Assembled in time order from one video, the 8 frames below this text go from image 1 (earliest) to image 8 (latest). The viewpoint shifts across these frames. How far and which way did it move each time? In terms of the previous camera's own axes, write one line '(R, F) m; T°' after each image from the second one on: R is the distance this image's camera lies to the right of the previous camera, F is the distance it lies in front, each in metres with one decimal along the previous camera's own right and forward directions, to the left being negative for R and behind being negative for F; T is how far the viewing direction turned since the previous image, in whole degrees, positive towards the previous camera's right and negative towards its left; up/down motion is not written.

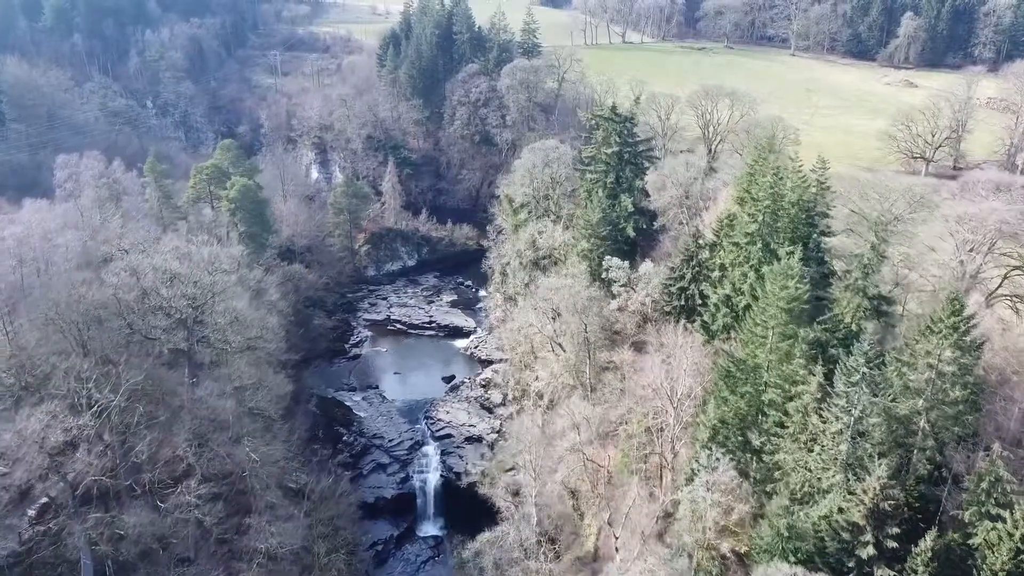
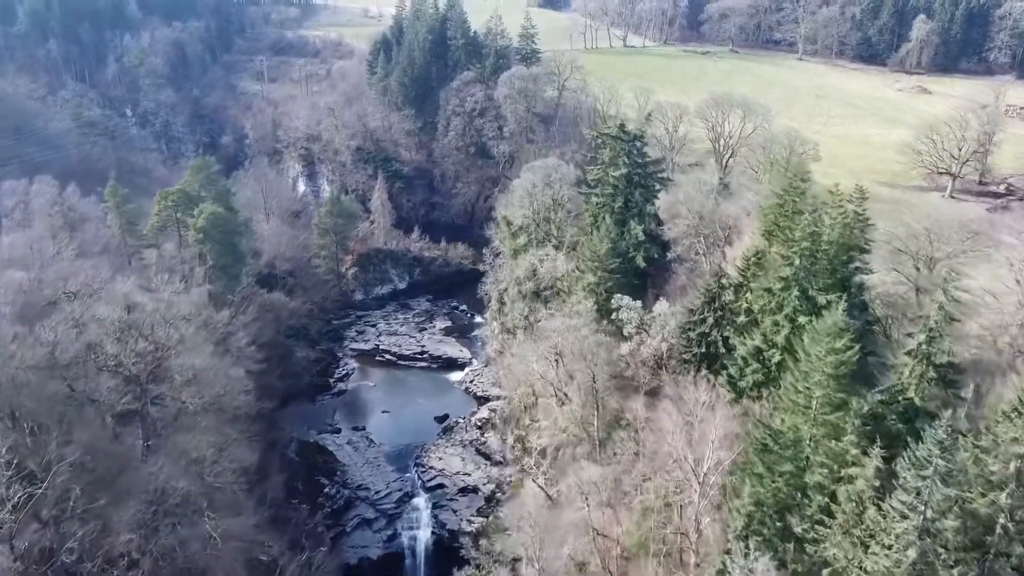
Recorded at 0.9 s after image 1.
(-0.1, +3.8) m; 0°
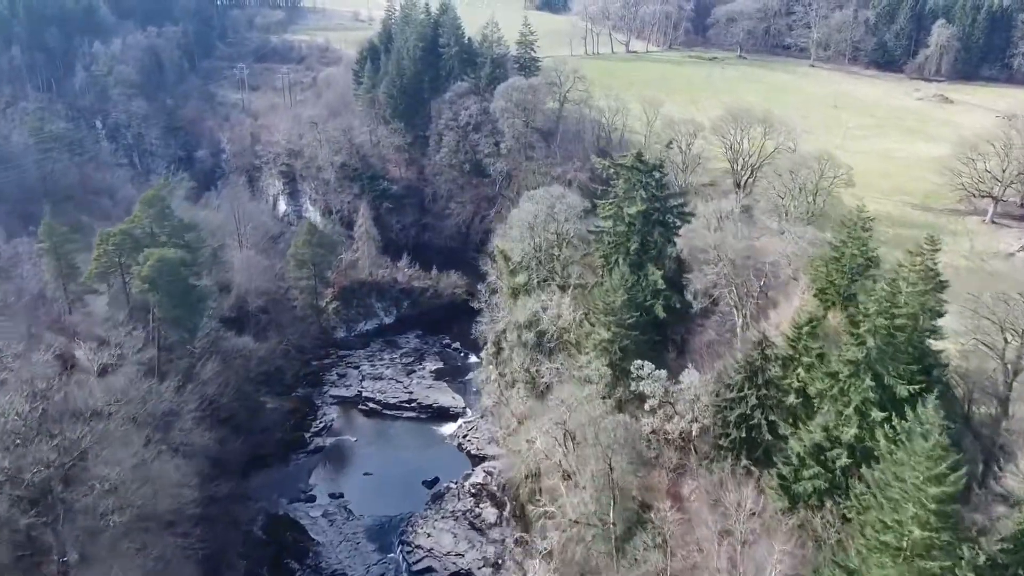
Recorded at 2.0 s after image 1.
(-0.1, +5.1) m; 0°
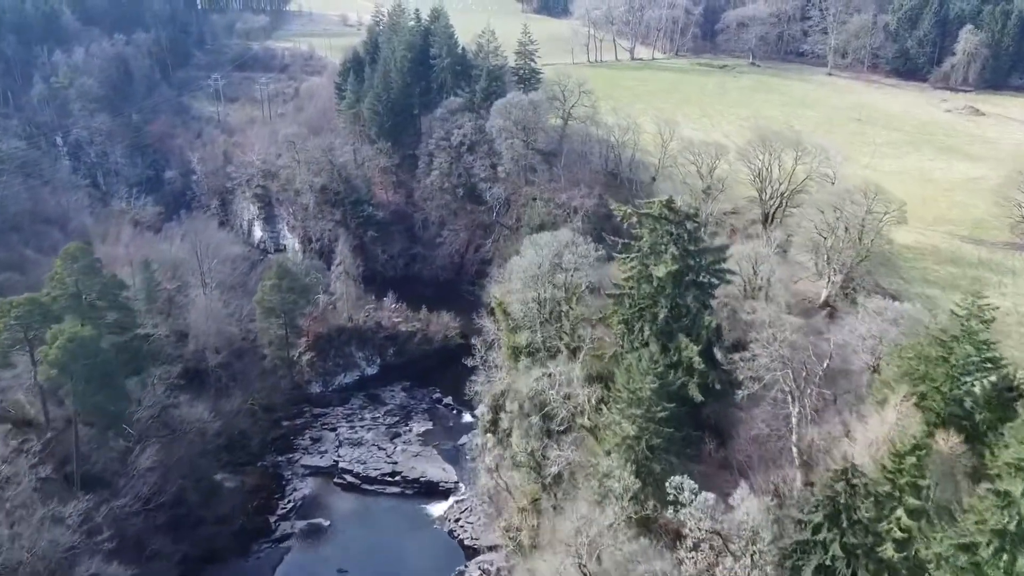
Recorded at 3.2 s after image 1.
(-0.1, +5.9) m; 0°
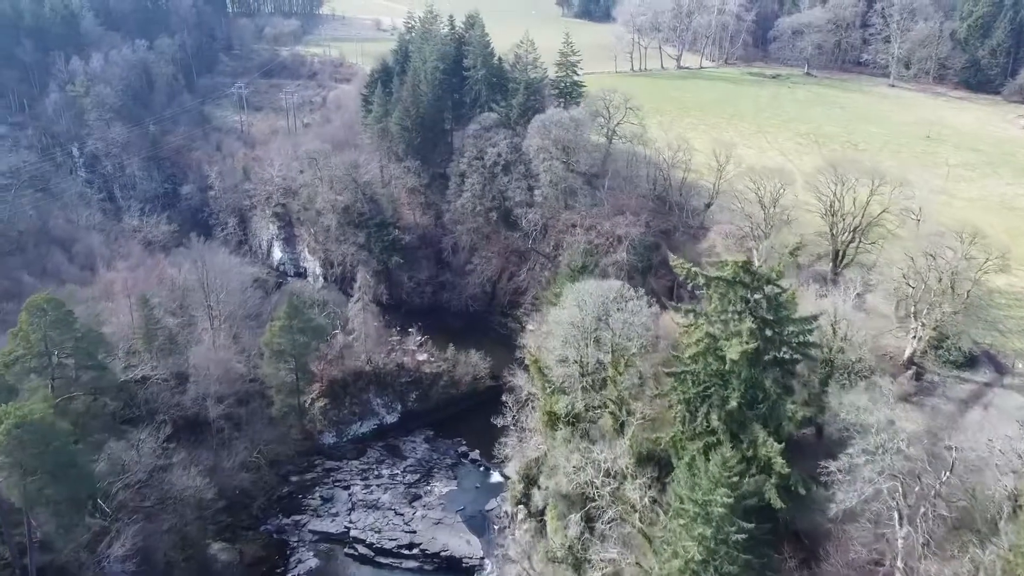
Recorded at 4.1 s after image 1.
(-0.2, +4.5) m; -2°
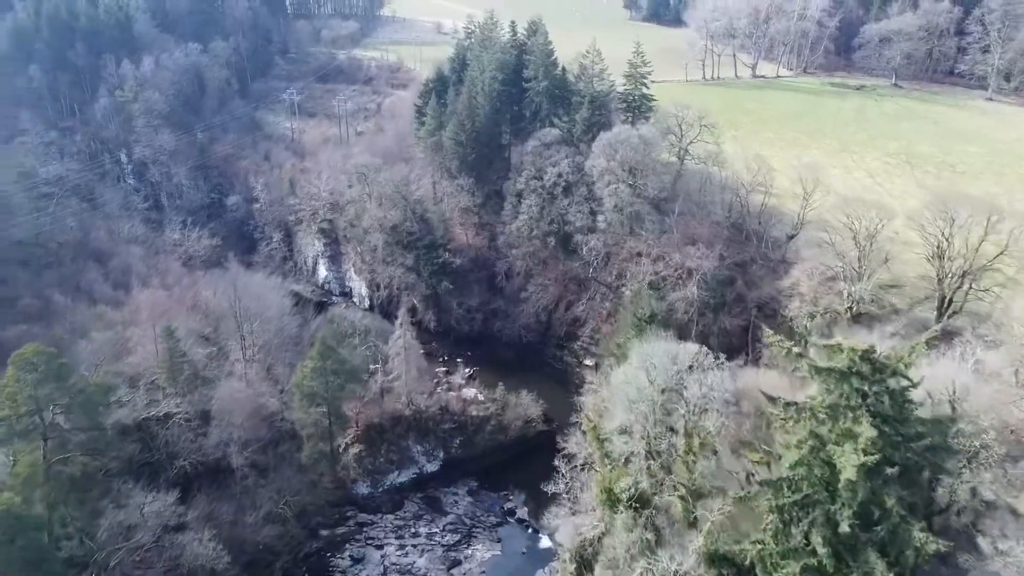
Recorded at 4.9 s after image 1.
(-0.1, +3.9) m; -4°
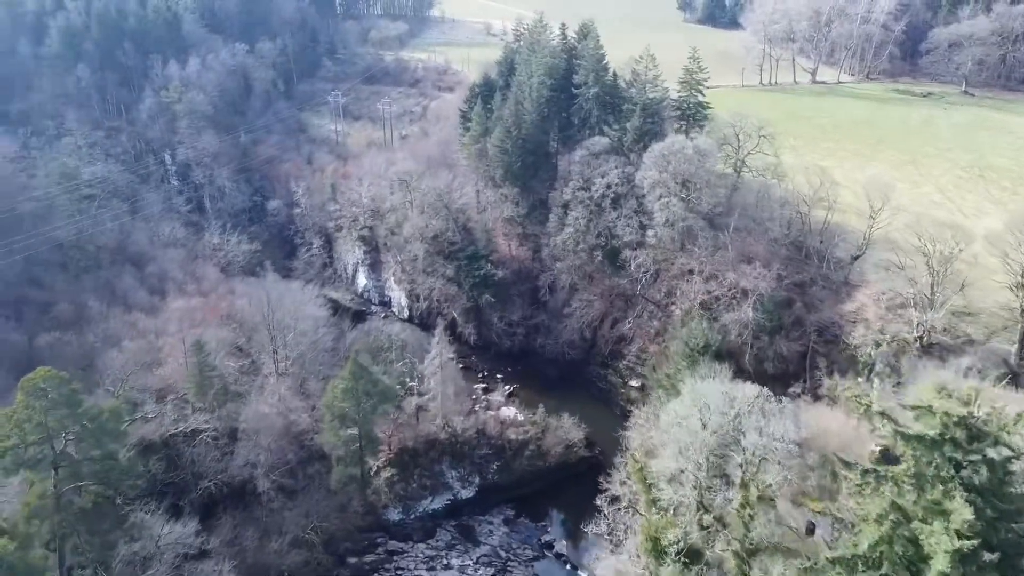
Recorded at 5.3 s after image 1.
(0.0, +1.9) m; -3°
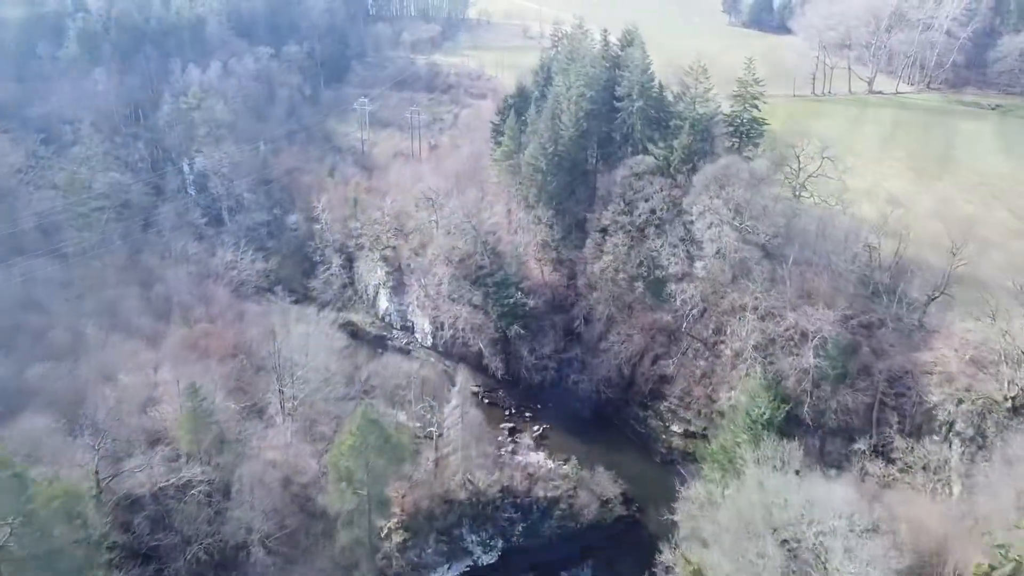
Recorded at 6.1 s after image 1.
(0.0, +3.8) m; -2°
